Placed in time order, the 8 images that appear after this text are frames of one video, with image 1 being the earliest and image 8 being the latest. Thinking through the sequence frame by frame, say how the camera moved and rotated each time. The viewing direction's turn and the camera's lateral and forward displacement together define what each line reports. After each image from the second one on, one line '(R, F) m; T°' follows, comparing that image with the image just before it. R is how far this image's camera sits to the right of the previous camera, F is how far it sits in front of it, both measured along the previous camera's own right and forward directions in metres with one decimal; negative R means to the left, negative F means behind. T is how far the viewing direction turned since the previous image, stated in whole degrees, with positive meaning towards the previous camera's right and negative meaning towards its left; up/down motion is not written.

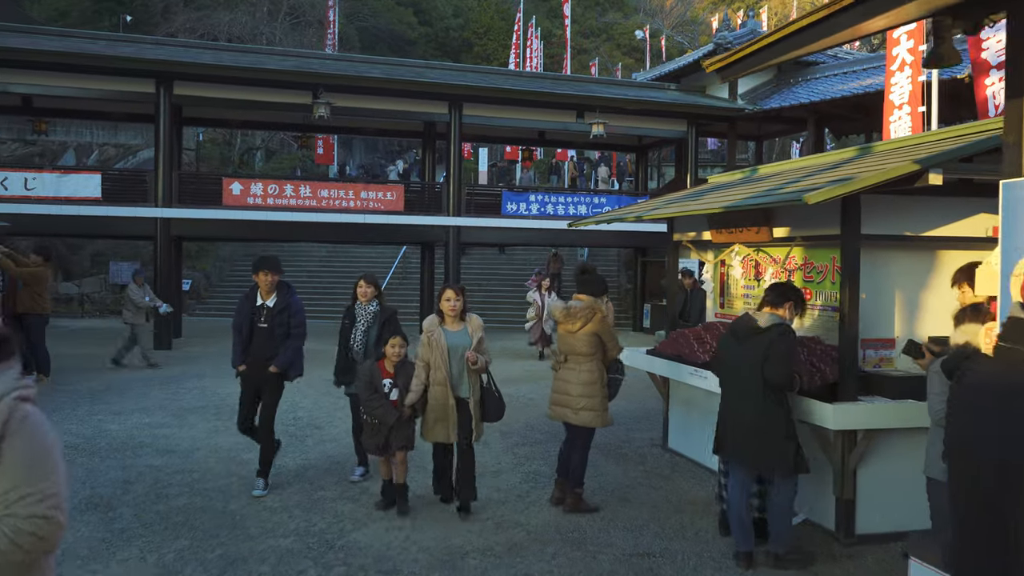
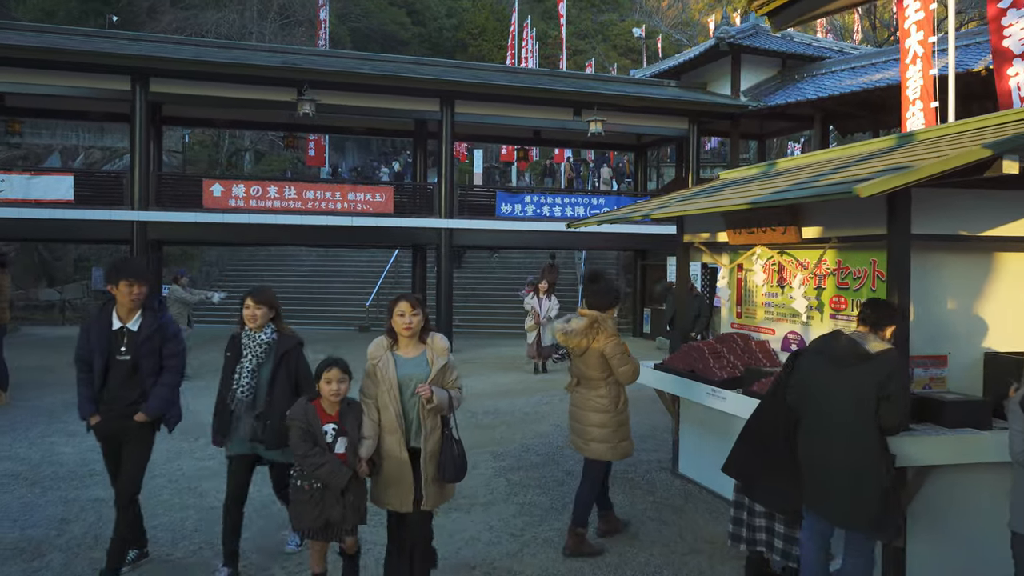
(0.0, +0.7) m; 0°
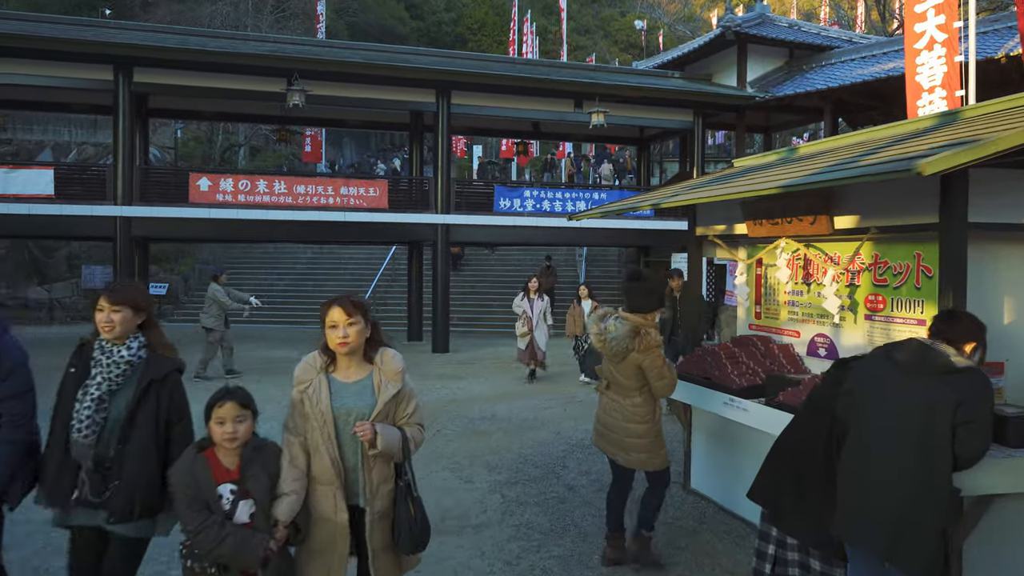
(0.0, +0.6) m; 0°
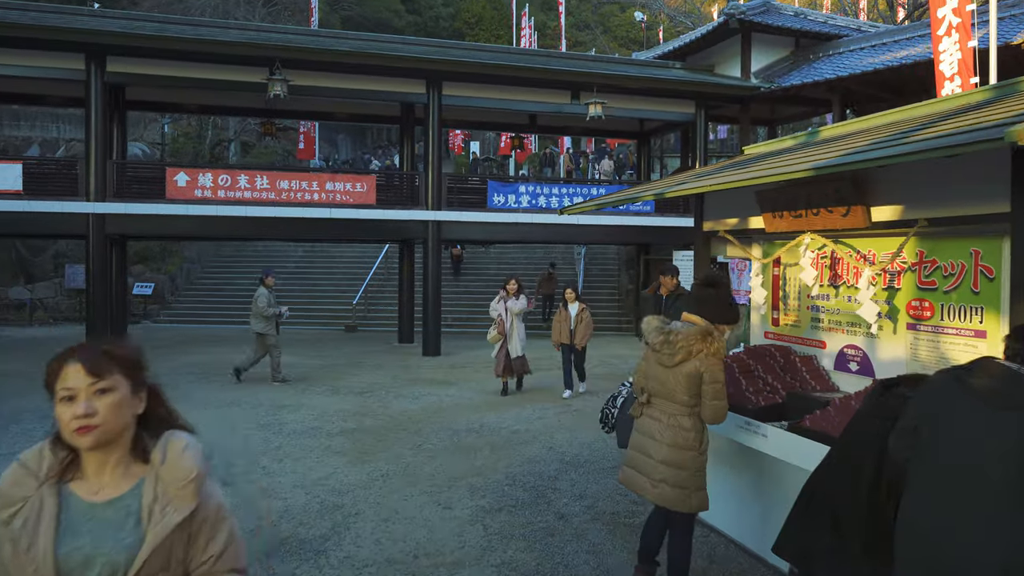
(+0.1, +0.7) m; 0°
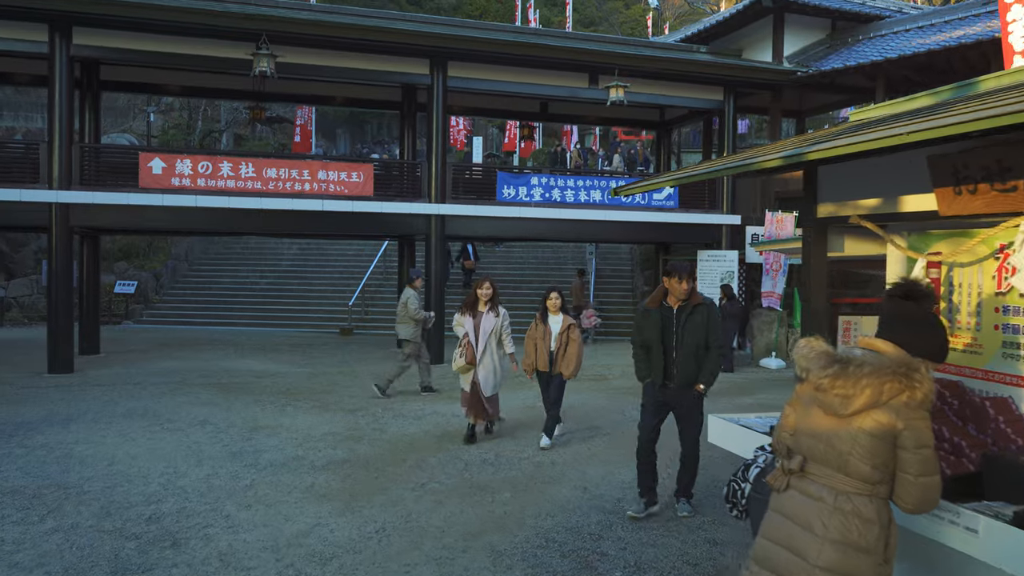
(-0.2, +1.4) m; 0°
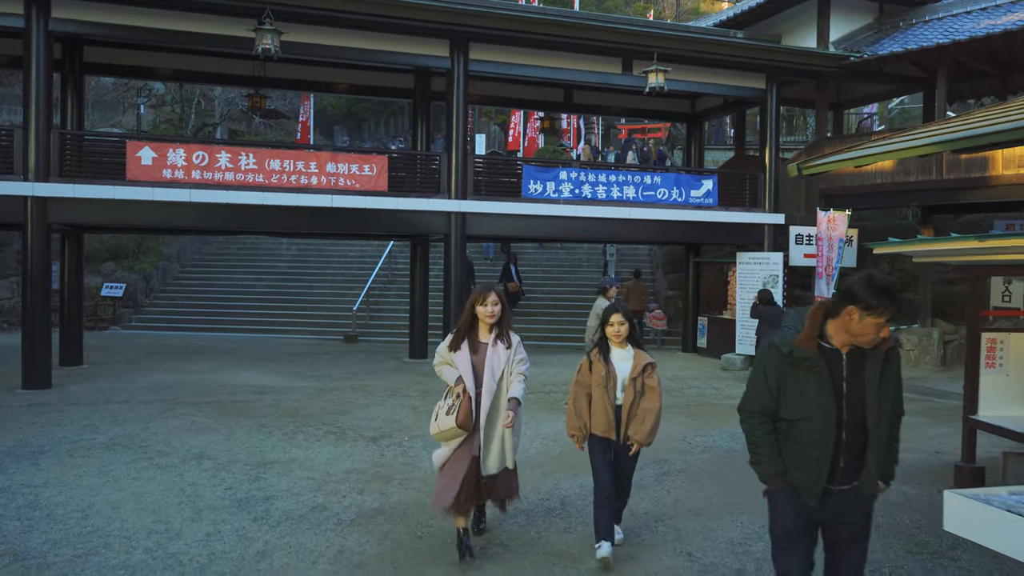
(-0.5, +1.2) m; +1°
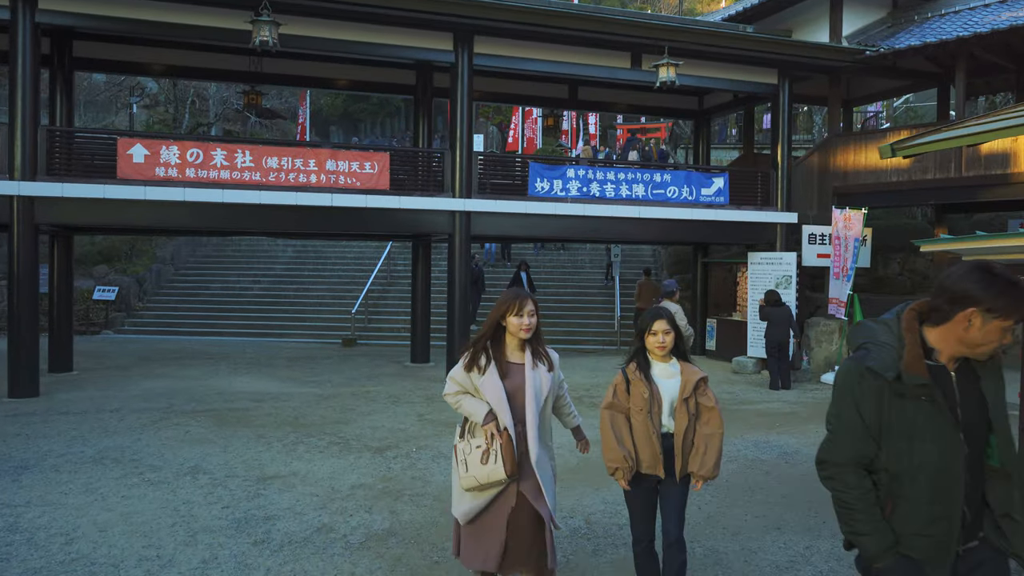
(-0.2, +0.4) m; 0°
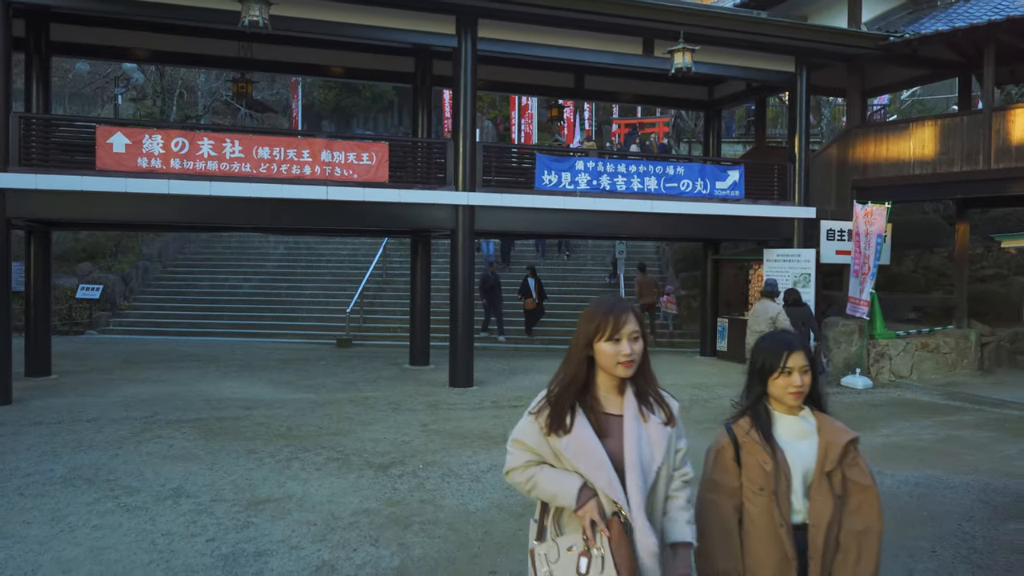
(-0.2, +0.7) m; +1°
